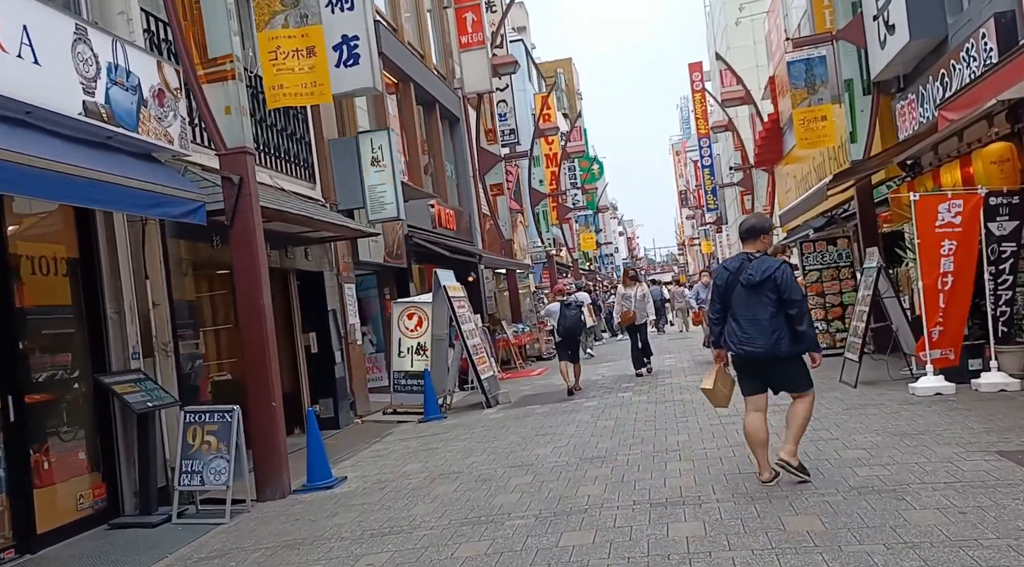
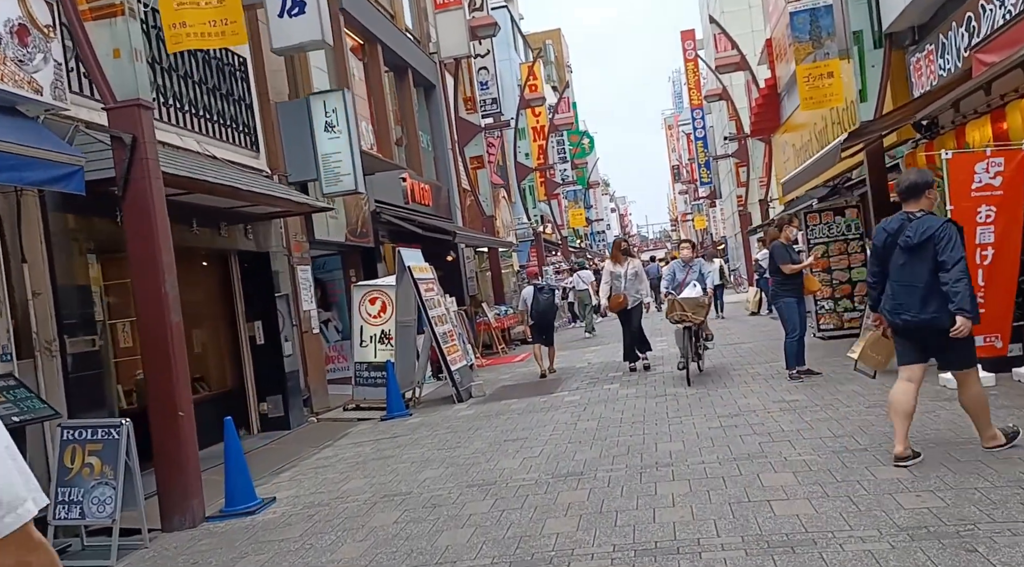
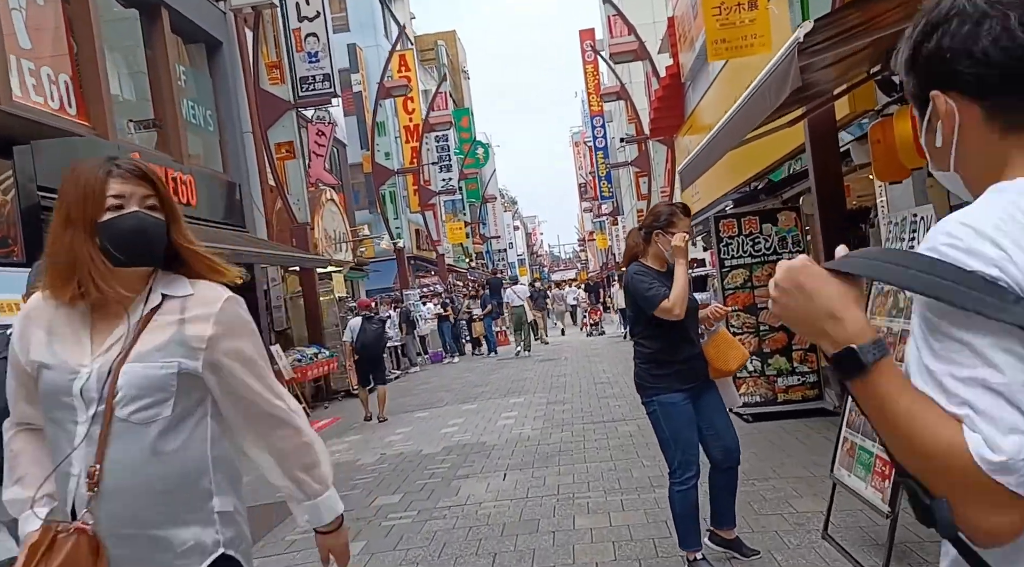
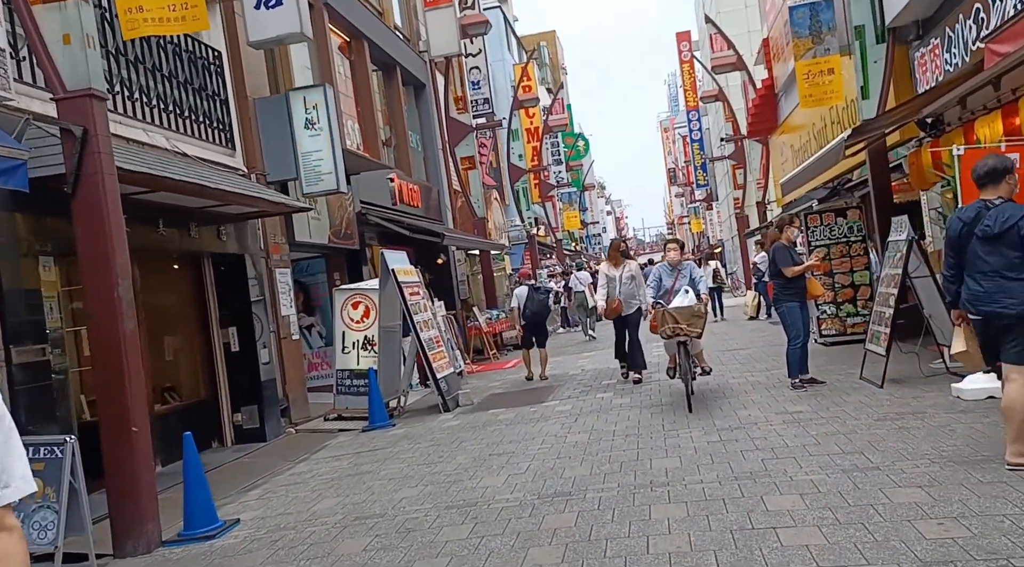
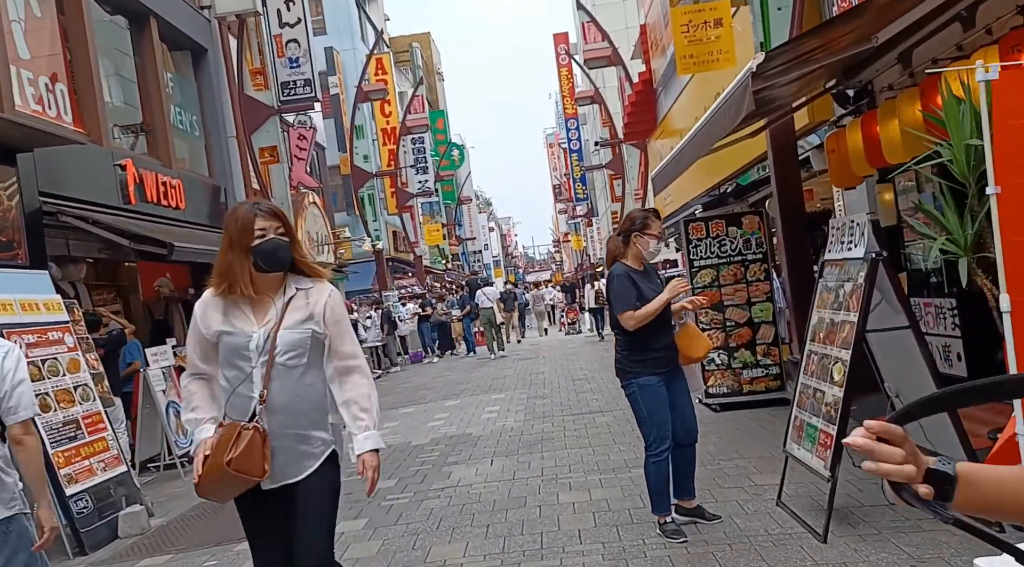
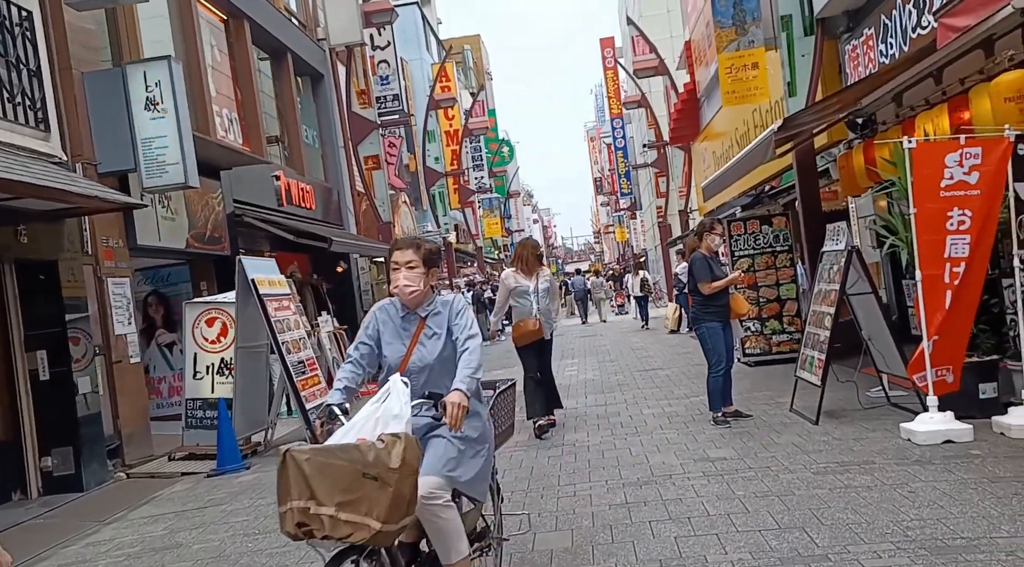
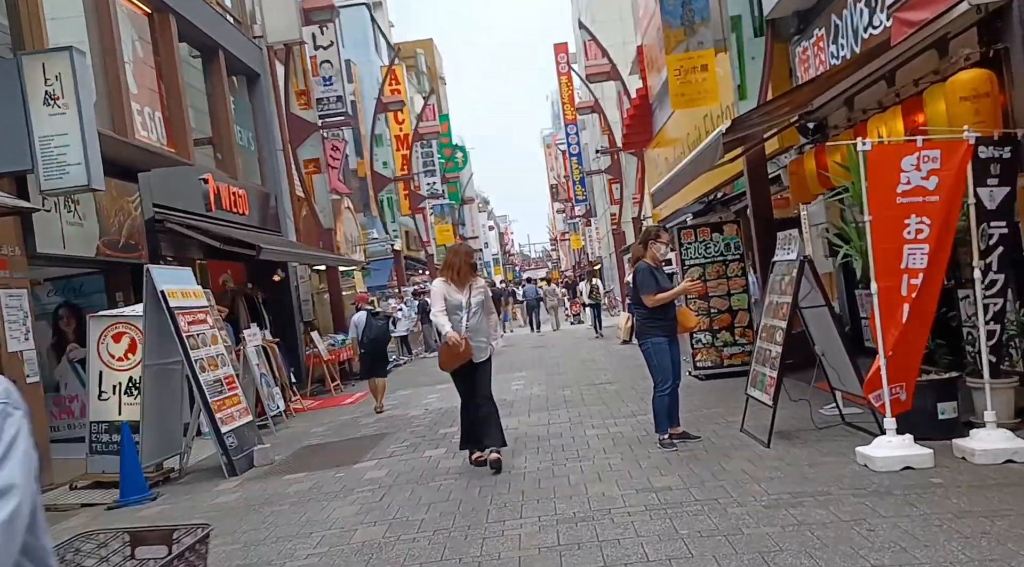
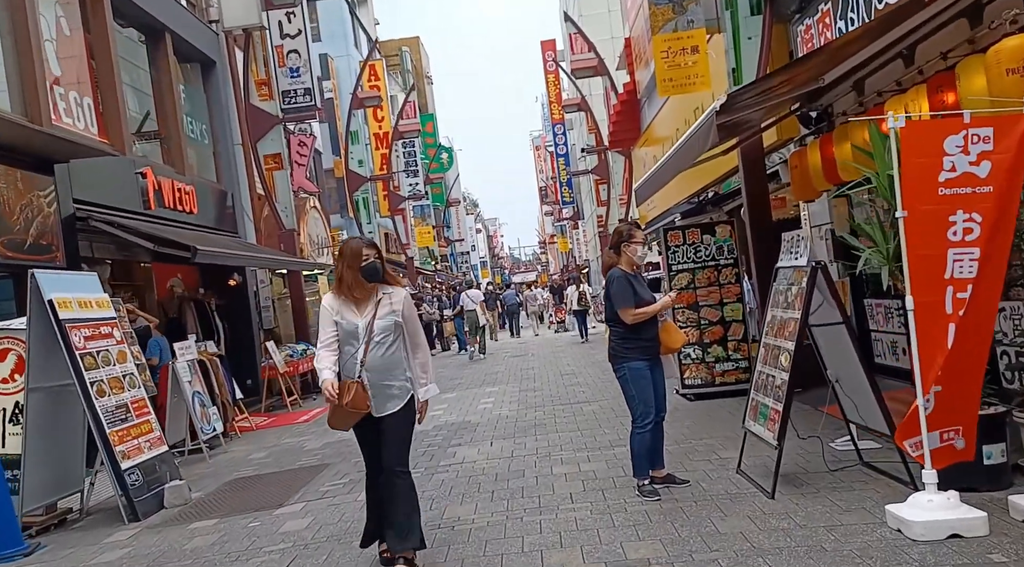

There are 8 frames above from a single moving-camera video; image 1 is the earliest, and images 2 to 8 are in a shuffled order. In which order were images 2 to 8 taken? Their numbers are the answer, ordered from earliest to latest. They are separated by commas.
2, 4, 6, 7, 8, 5, 3
